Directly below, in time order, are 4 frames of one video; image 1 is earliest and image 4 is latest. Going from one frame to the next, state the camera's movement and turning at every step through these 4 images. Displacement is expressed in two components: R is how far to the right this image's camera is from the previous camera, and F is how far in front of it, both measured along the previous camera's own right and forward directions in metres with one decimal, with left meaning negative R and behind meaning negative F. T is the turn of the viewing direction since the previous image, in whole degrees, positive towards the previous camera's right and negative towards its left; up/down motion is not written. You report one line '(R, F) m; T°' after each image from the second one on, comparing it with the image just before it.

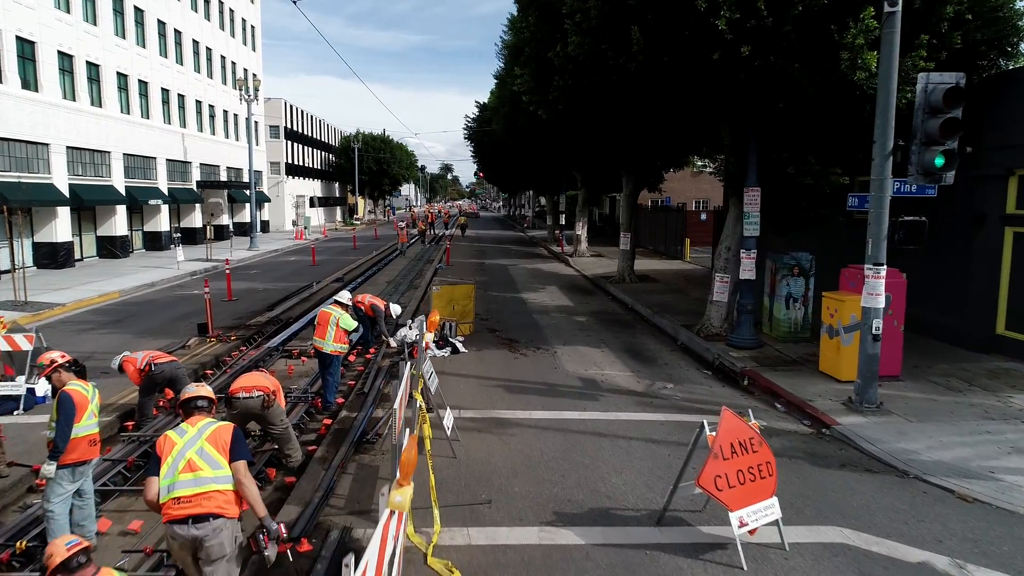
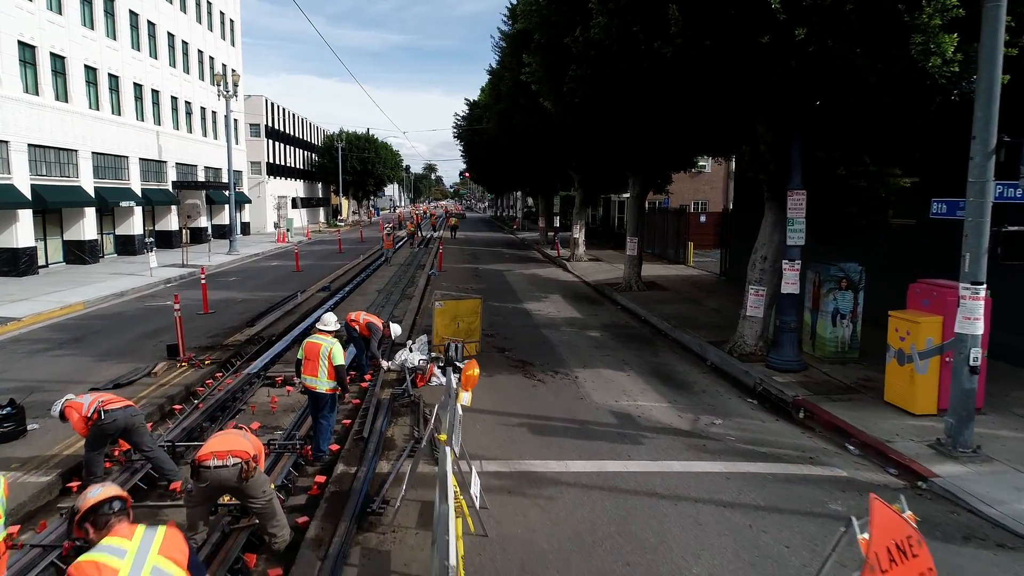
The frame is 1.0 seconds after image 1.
(-0.5, +1.5) m; +1°
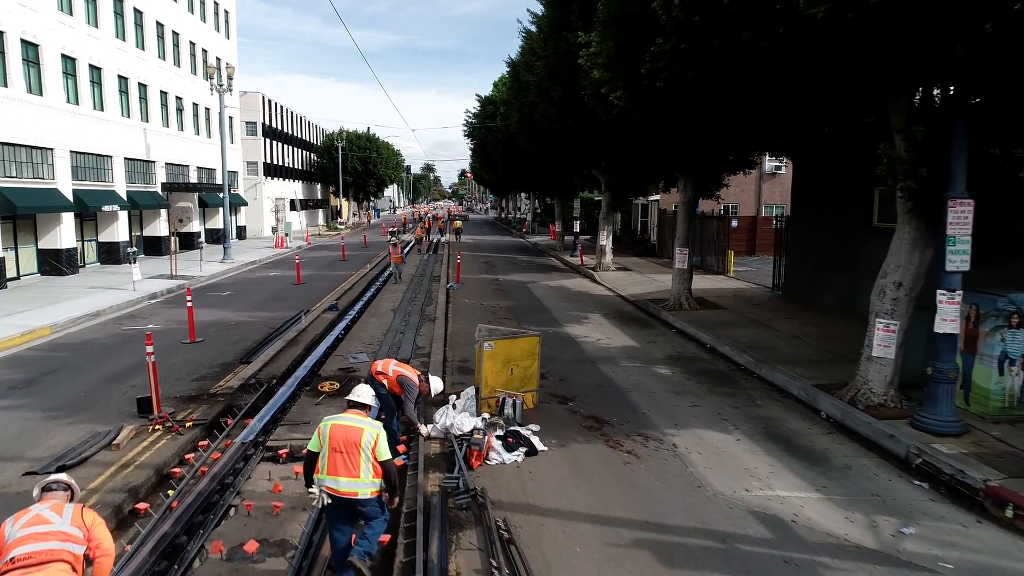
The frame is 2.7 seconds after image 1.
(-1.0, +2.6) m; 0°
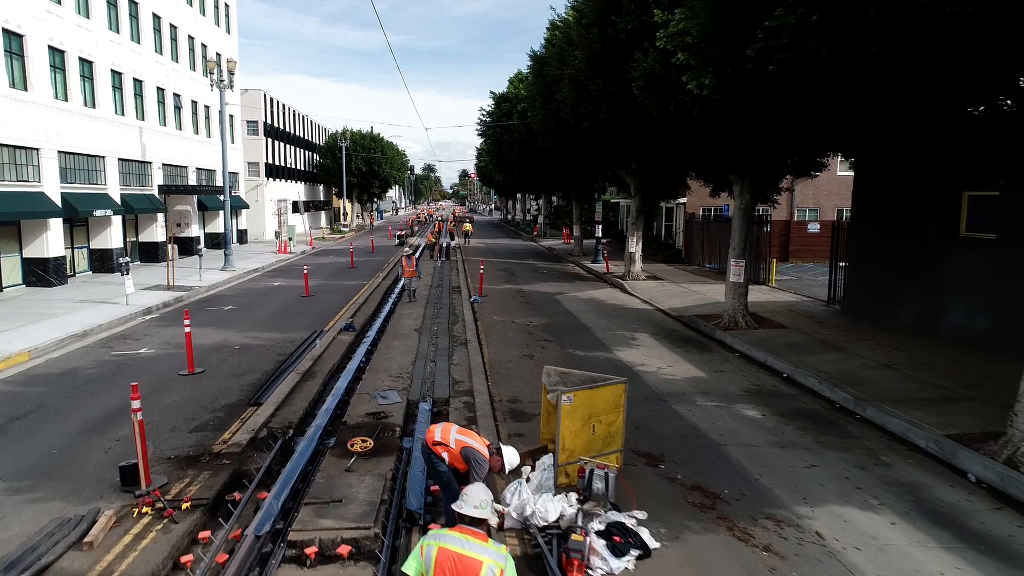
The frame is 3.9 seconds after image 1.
(-0.9, +2.0) m; 0°
